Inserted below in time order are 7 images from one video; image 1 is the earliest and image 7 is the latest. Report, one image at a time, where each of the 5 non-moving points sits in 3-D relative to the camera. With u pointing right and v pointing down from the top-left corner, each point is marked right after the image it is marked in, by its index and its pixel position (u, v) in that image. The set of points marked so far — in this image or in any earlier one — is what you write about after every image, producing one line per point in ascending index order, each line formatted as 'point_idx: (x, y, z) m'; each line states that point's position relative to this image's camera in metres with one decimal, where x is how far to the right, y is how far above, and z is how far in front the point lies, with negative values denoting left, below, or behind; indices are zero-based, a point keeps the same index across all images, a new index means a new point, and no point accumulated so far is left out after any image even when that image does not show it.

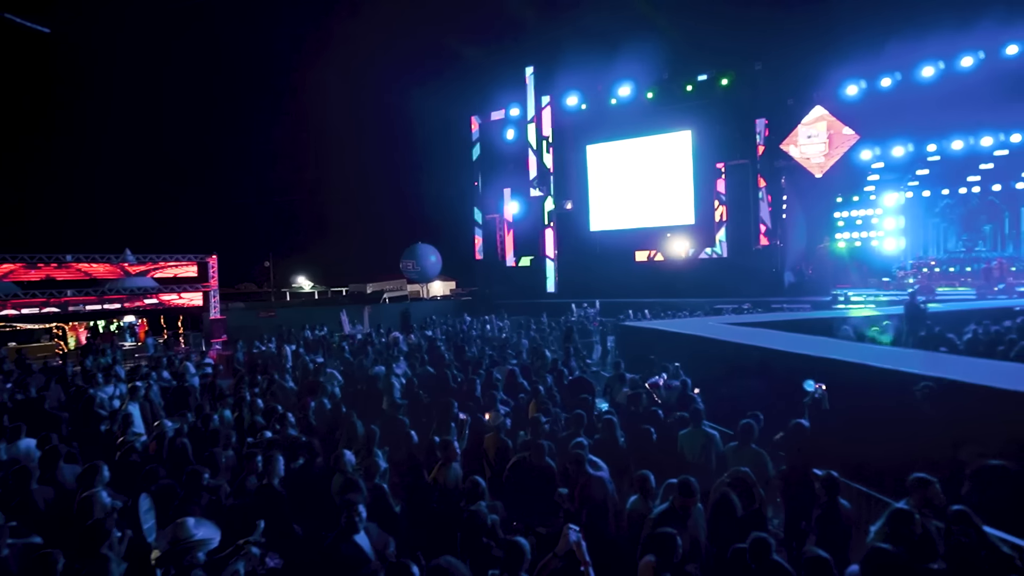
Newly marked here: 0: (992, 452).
0: (+3.7, -1.3, +4.3) m
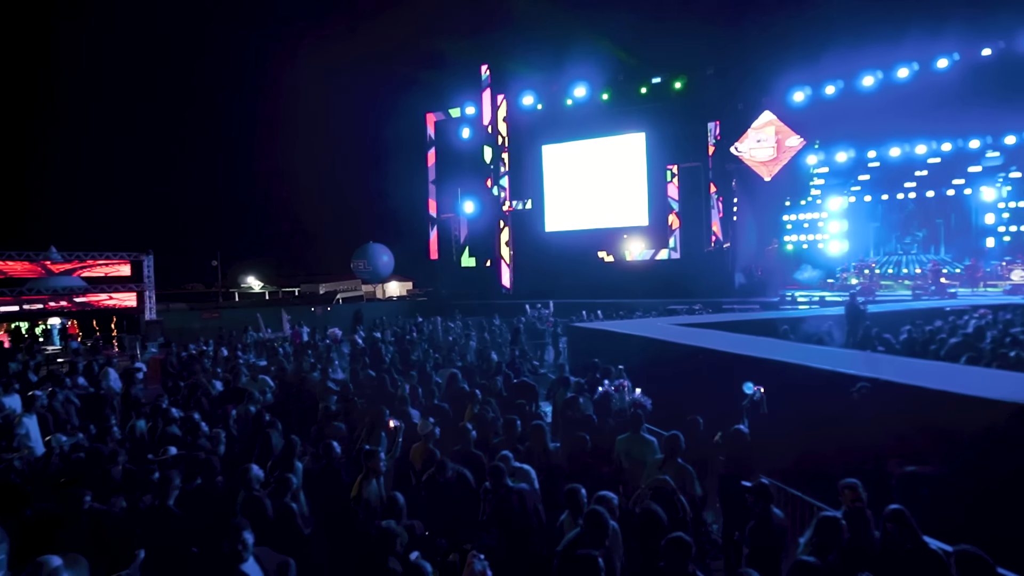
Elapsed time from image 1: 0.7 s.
0: (+3.2, -1.3, +4.3) m
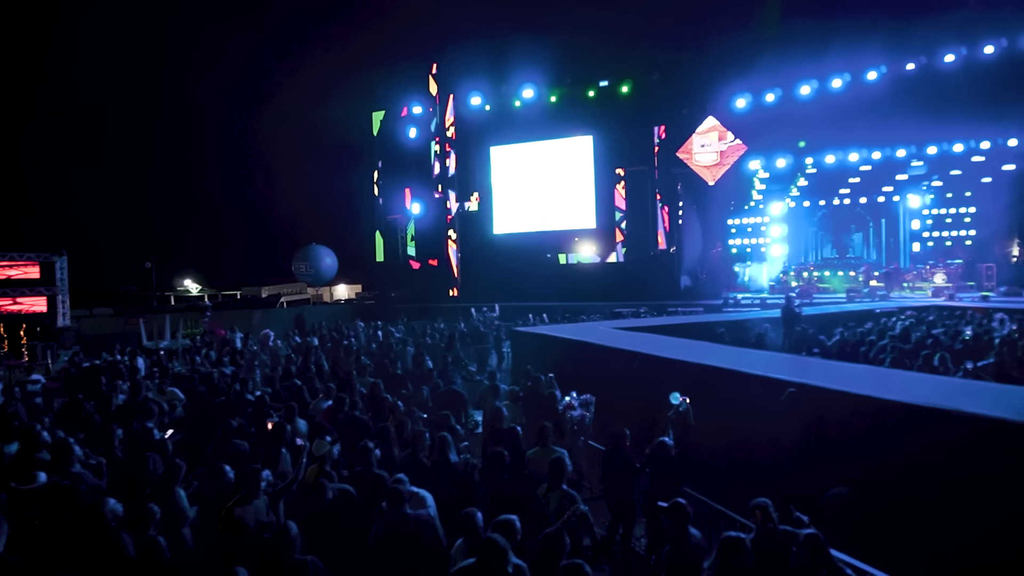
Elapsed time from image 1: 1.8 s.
0: (+2.5, -1.3, +4.2) m
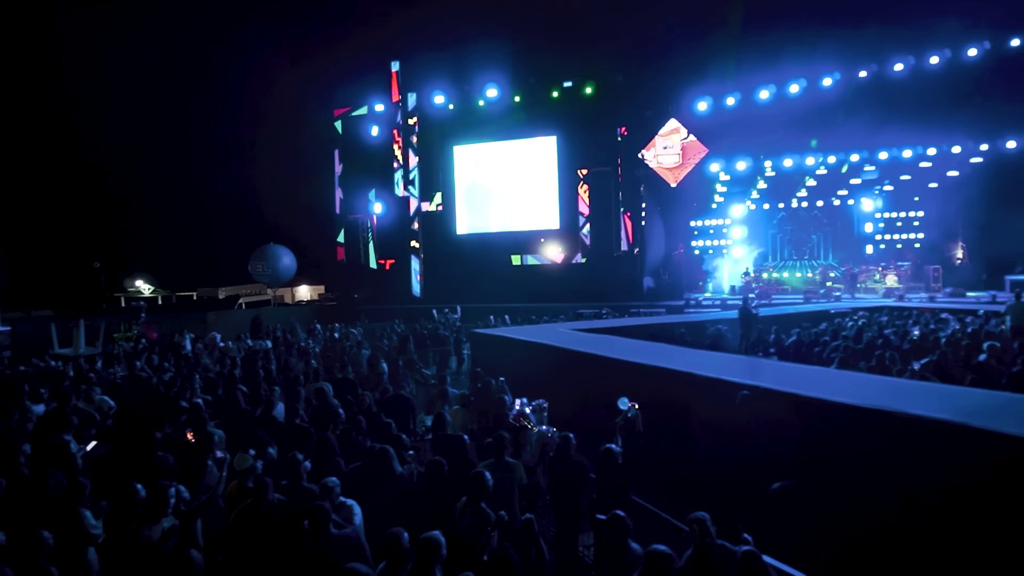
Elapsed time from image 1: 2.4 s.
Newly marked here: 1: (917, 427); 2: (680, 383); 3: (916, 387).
0: (+2.1, -1.4, +4.1) m
1: (+2.4, -0.8, +3.2) m
2: (+1.6, -0.9, +5.2) m
3: (+3.8, -0.9, +5.1) m
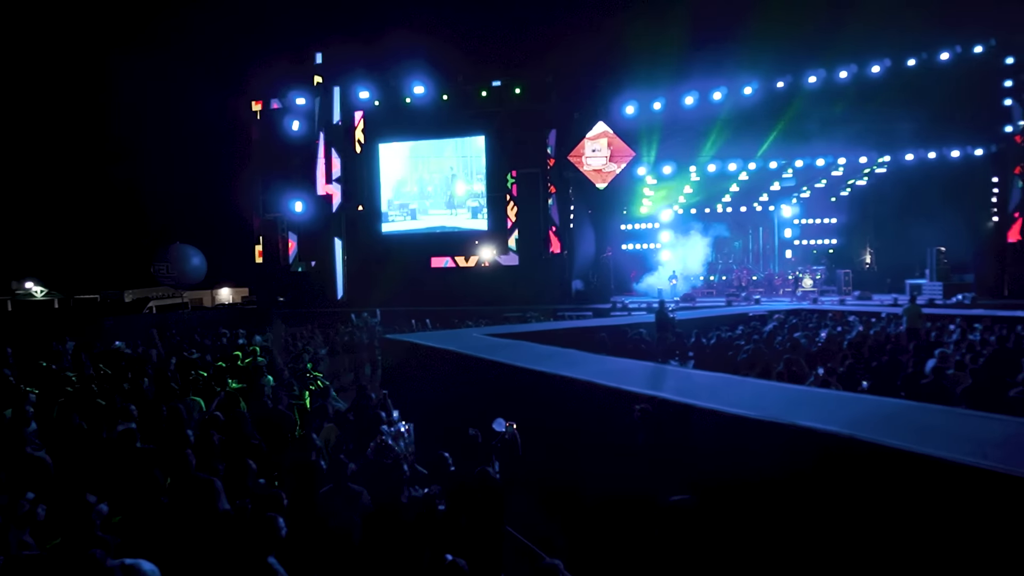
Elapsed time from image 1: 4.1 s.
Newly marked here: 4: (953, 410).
0: (+1.1, -1.4, +3.7) m
1: (+1.5, -0.8, +2.9) m
2: (+0.5, -1.0, +4.8) m
3: (+2.7, -0.9, +4.9) m
4: (+3.2, -0.9, +4.0) m
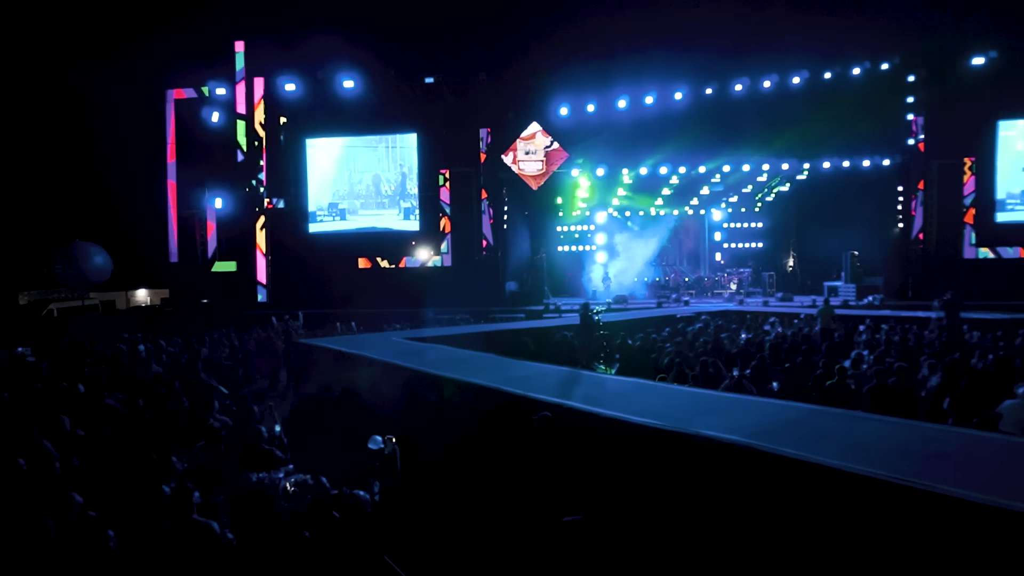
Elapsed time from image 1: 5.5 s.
0: (+0.3, -1.4, +3.4) m
1: (+0.8, -0.9, +2.6) m
2: (-0.3, -1.0, +4.4) m
3: (+1.8, -1.0, +4.8) m
4: (+2.4, -0.9, +4.0) m
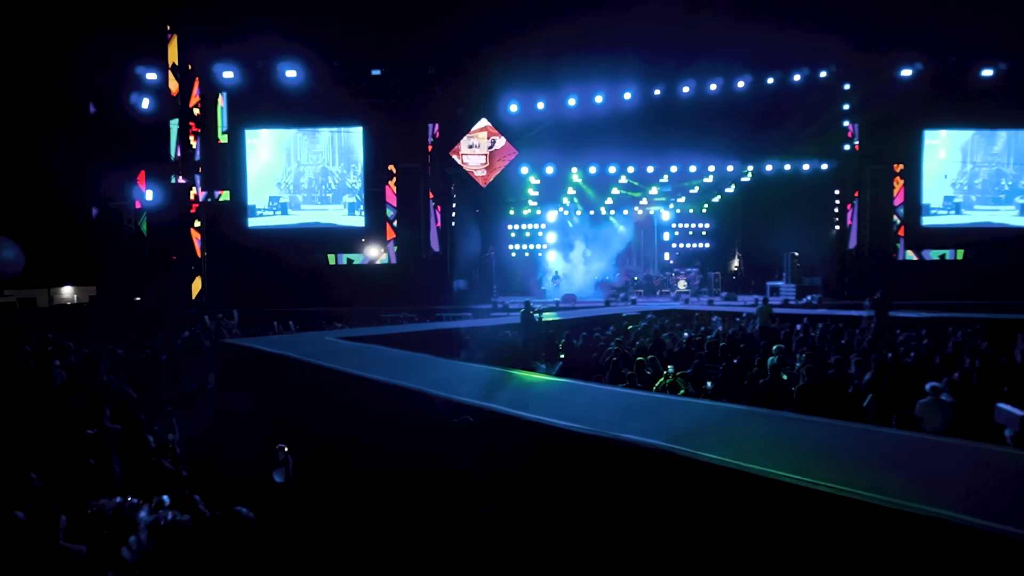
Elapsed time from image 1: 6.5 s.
0: (-0.2, -1.4, +3.2) m
1: (+0.3, -0.8, +2.4) m
2: (-1.0, -0.9, +4.1) m
3: (+1.1, -0.9, +4.6) m
4: (+1.8, -0.9, +3.8) m
